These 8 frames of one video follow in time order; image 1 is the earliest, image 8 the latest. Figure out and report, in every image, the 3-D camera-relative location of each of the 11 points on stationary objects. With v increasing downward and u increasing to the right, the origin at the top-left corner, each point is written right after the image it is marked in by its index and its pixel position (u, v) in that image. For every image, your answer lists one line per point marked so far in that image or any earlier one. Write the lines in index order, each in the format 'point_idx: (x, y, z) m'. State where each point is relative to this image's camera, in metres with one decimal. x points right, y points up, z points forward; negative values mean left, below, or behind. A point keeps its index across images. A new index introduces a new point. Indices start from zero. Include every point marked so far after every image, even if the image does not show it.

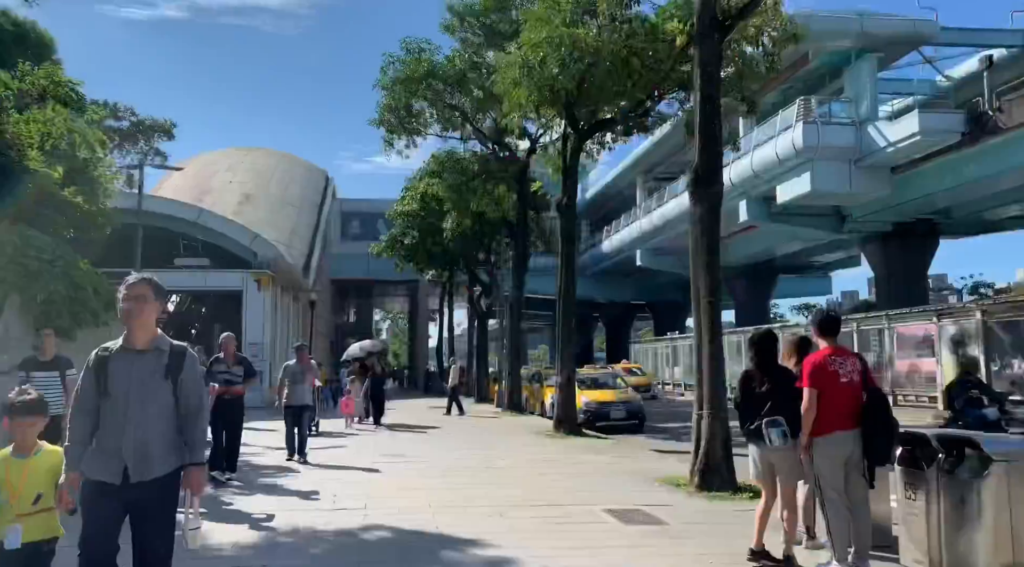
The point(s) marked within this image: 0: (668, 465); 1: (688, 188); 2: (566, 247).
0: (+2.5, -2.9, +12.1) m
1: (+2.3, +1.2, +10.0) m
2: (+1.3, +0.9, +17.7) m
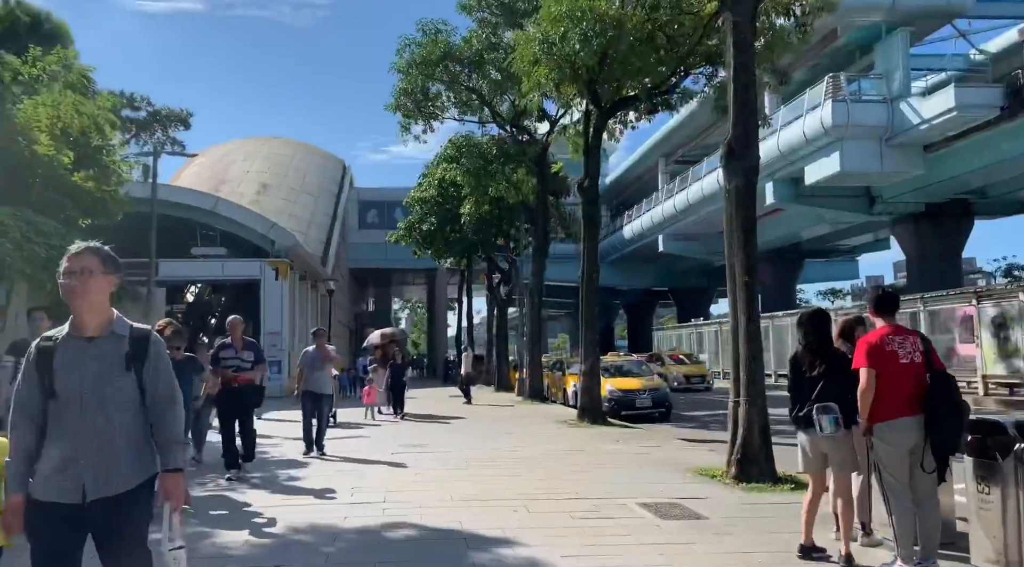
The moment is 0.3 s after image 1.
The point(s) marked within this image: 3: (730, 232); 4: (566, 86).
0: (+2.9, -2.6, +11.6) m
1: (+2.6, +1.5, +9.4) m
2: (+1.8, +1.2, +17.2) m
3: (+2.7, +0.6, +9.4) m
4: (+1.2, +4.4, +16.7) m
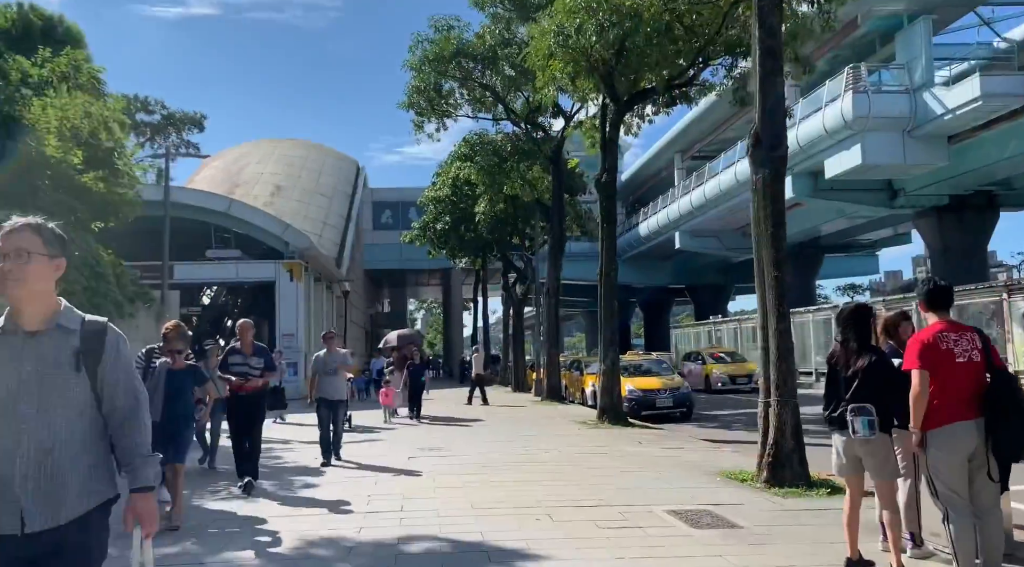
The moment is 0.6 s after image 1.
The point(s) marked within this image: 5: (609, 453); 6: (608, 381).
0: (+3.2, -2.6, +11.2) m
1: (+2.8, +1.6, +9.0) m
2: (+2.1, +1.3, +16.8) m
3: (+2.9, +0.7, +9.0) m
4: (+1.5, +4.4, +16.3) m
5: (+1.5, -2.6, +11.5) m
6: (+2.1, -2.1, +16.7) m
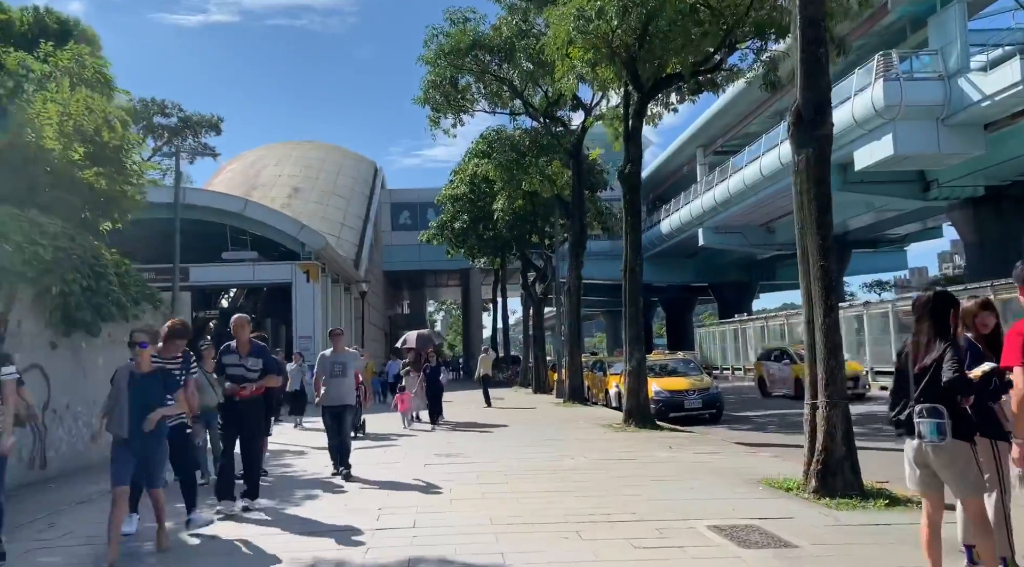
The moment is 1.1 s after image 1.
0: (+3.5, -2.5, +10.4) m
1: (+3.0, +1.7, +8.2) m
2: (+2.5, +1.4, +16.1) m
3: (+3.1, +0.8, +8.2) m
4: (+1.9, +4.5, +15.6) m
5: (+1.8, -2.5, +10.8) m
6: (+2.6, -2.1, +15.9) m
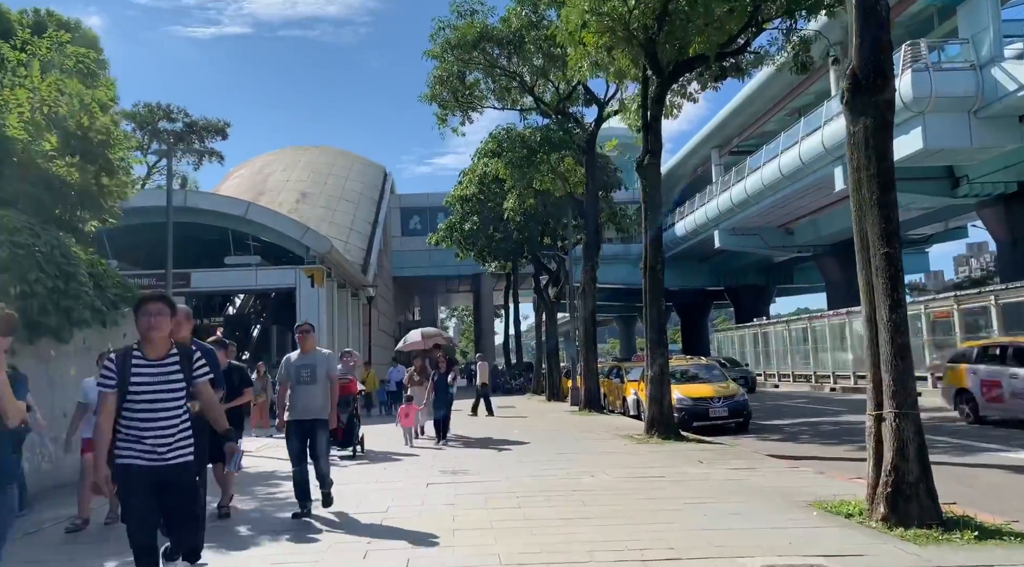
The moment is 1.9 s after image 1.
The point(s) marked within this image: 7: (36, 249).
0: (+3.7, -2.4, +9.2) m
1: (+3.1, +1.7, +7.1) m
2: (+2.8, +1.4, +15.0) m
3: (+3.2, +0.9, +7.1) m
4: (+2.1, +4.5, +14.6) m
5: (+2.0, -2.5, +9.6) m
6: (+2.8, -2.1, +14.8) m
7: (-5.9, +0.4, +9.4) m
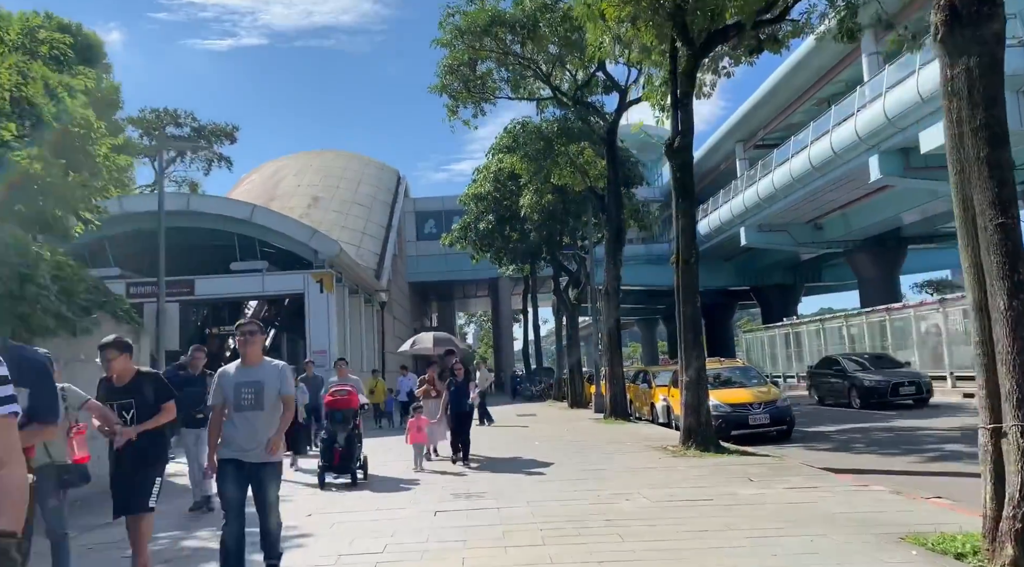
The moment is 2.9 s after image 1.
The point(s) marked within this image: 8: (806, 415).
0: (+3.9, -2.3, +7.8) m
1: (+3.2, +1.9, +5.7) m
2: (+3.1, +1.4, +13.6) m
3: (+3.3, +1.0, +5.7) m
4: (+2.3, +4.6, +13.2) m
5: (+2.2, -2.3, +8.2) m
6: (+3.2, -2.0, +13.4) m
7: (-5.7, +0.4, +8.2) m
8: (+7.7, -3.4, +19.9) m
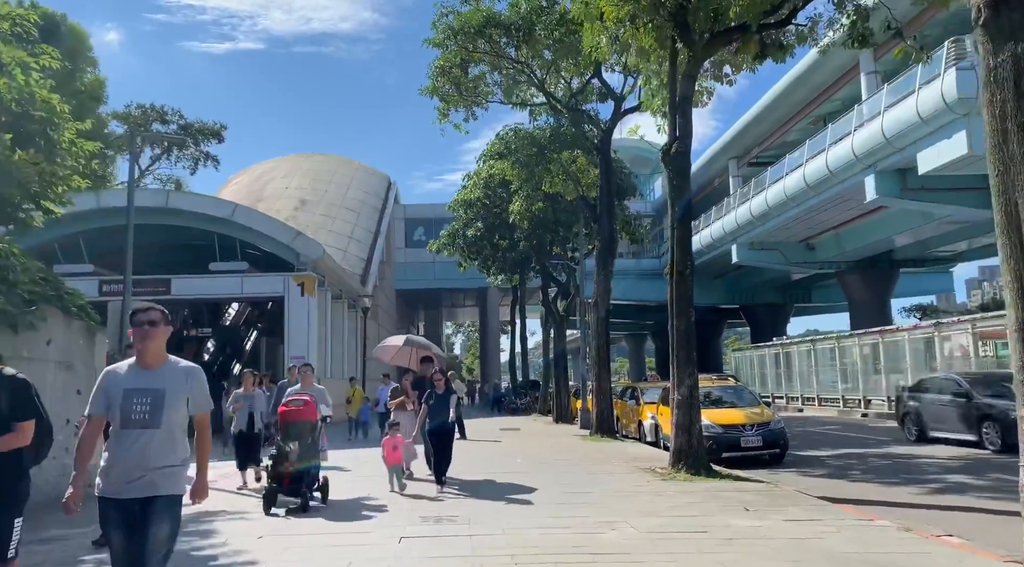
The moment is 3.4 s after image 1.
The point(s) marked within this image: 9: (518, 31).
0: (+3.7, -2.4, +7.1) m
1: (+3.1, +1.8, +5.1) m
2: (+2.9, +1.2, +12.9) m
3: (+3.2, +0.9, +5.1) m
4: (+2.2, +4.4, +12.6) m
5: (+2.0, -2.5, +7.5) m
6: (+2.9, -2.2, +12.7) m
7: (-5.8, +0.5, +7.4) m
8: (+7.3, -3.9, +19.2) m
9: (+0.2, +6.7, +20.1) m
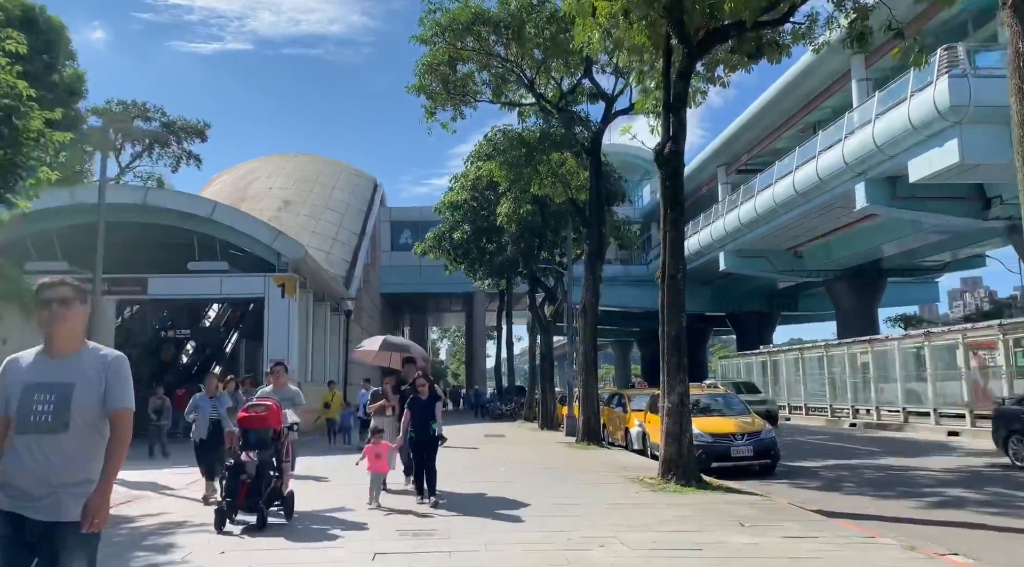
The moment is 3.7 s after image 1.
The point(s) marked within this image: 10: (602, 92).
0: (+3.5, -2.5, +6.7) m
1: (+3.1, +1.7, +4.7) m
2: (+2.6, +1.2, +12.5) m
3: (+3.1, +0.9, +4.7) m
4: (+2.0, +4.3, +12.2) m
5: (+1.8, -2.5, +7.1) m
6: (+2.6, -2.3, +12.3) m
7: (-6.0, +0.6, +6.8) m
8: (+6.9, -4.1, +18.8) m
9: (-0.1, +6.6, +19.7) m
10: (+2.3, +5.0, +19.9) m
